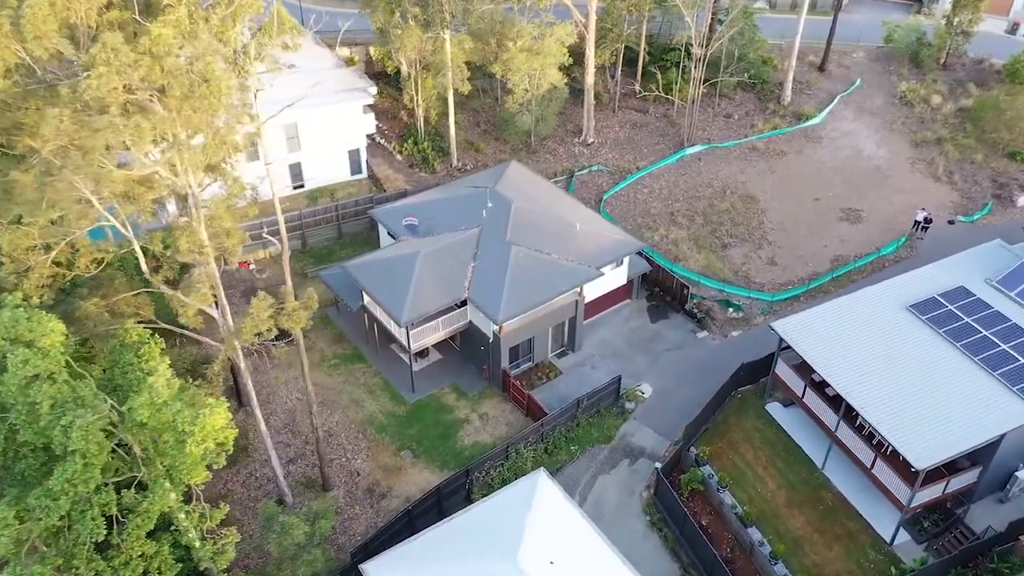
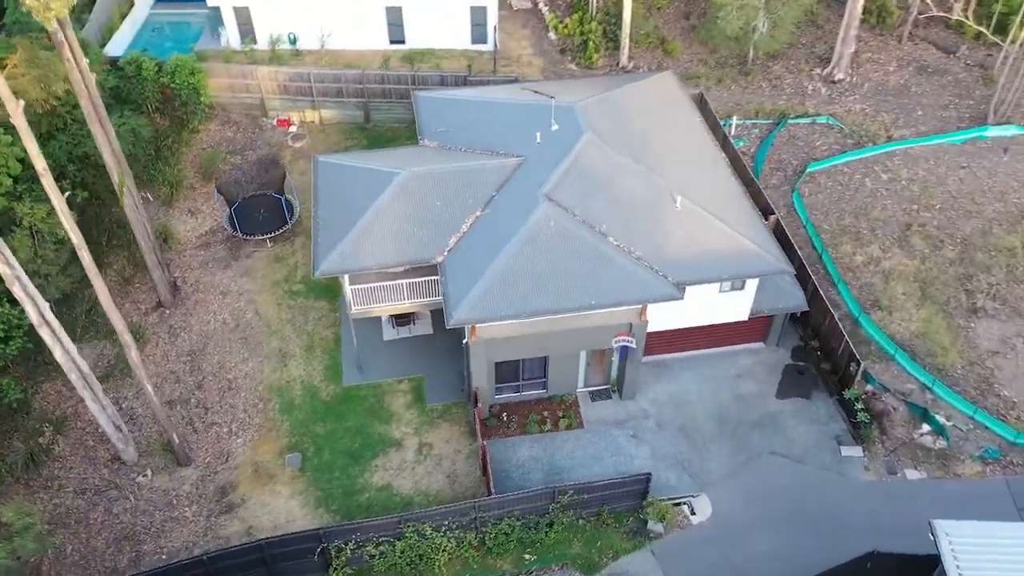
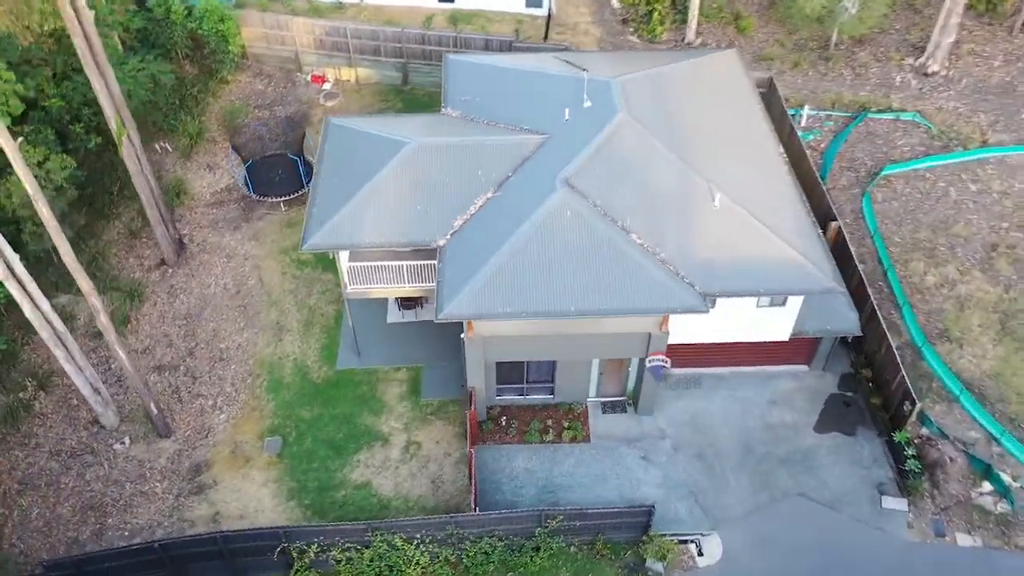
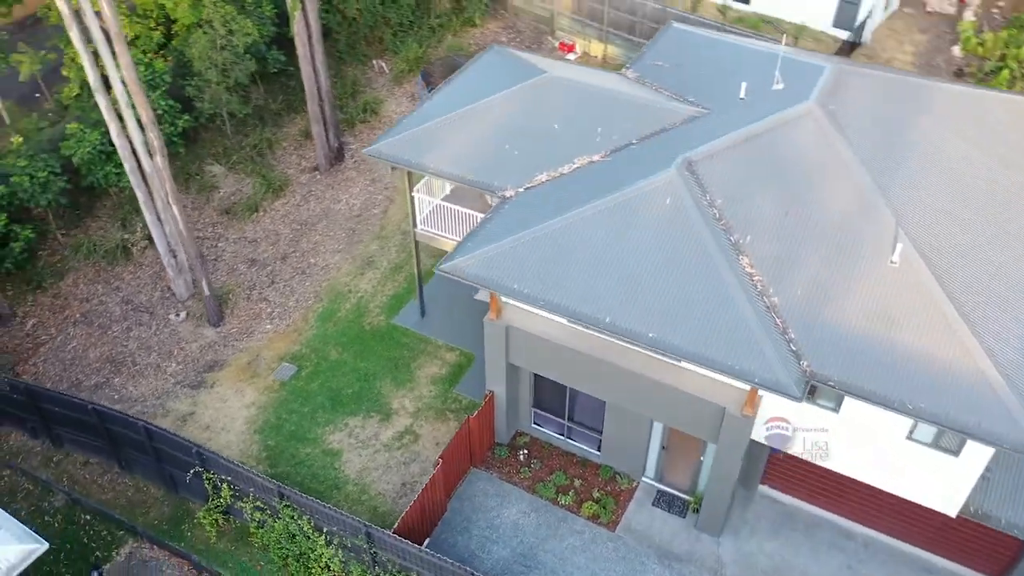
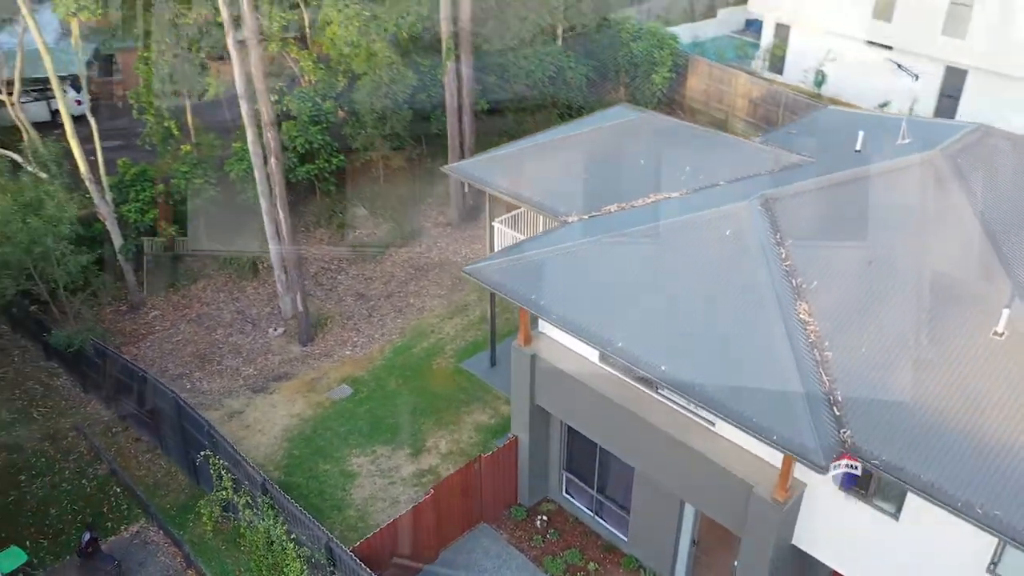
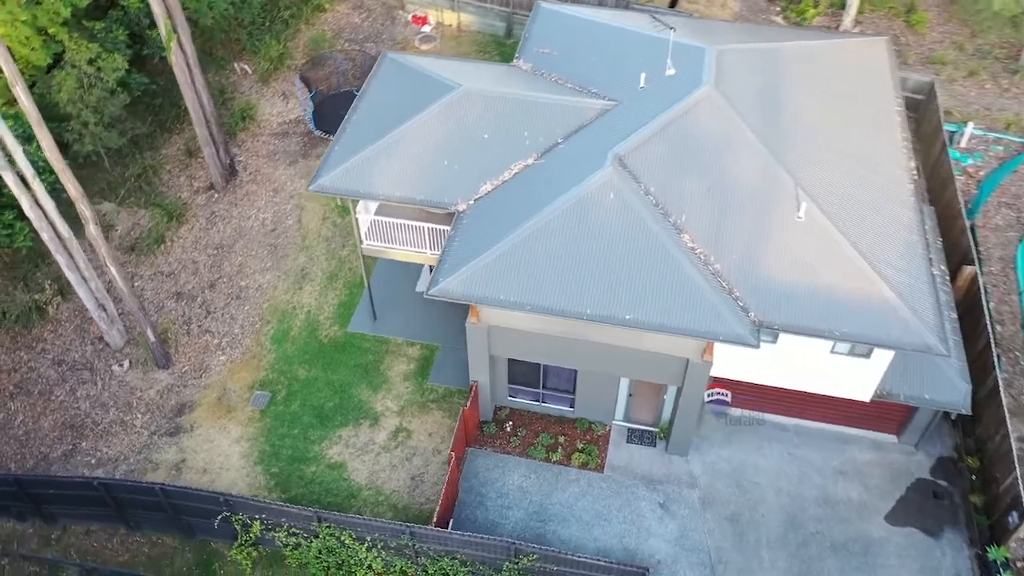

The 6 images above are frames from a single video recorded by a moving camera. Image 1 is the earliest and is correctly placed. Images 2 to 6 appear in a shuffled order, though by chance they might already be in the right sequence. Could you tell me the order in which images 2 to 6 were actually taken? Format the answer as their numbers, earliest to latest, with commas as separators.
2, 3, 6, 4, 5
